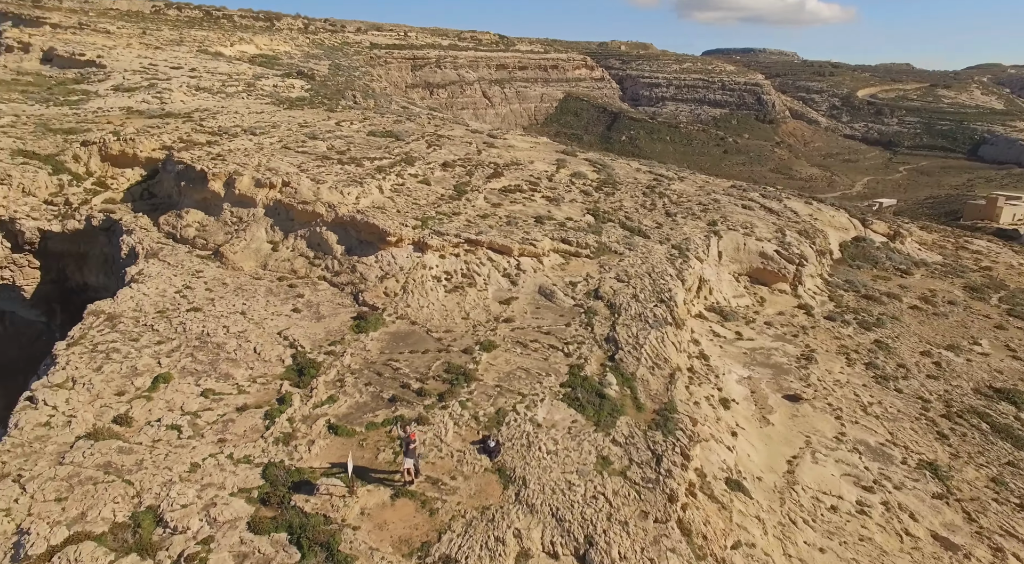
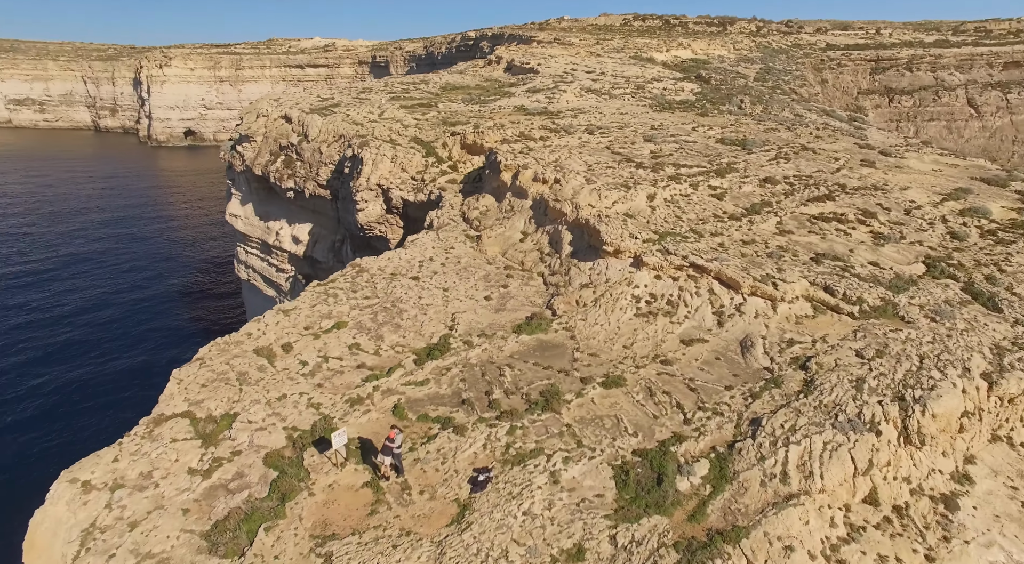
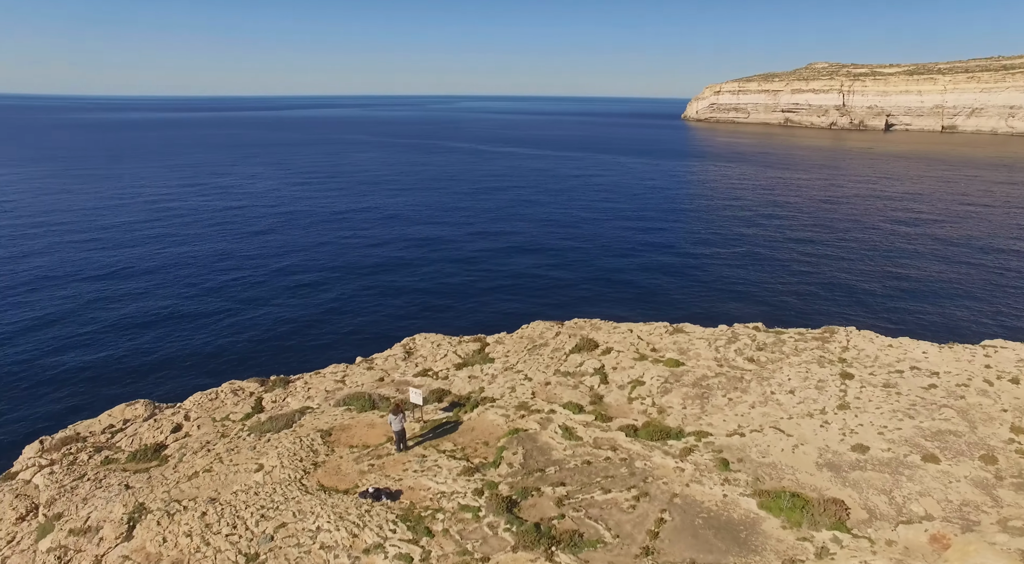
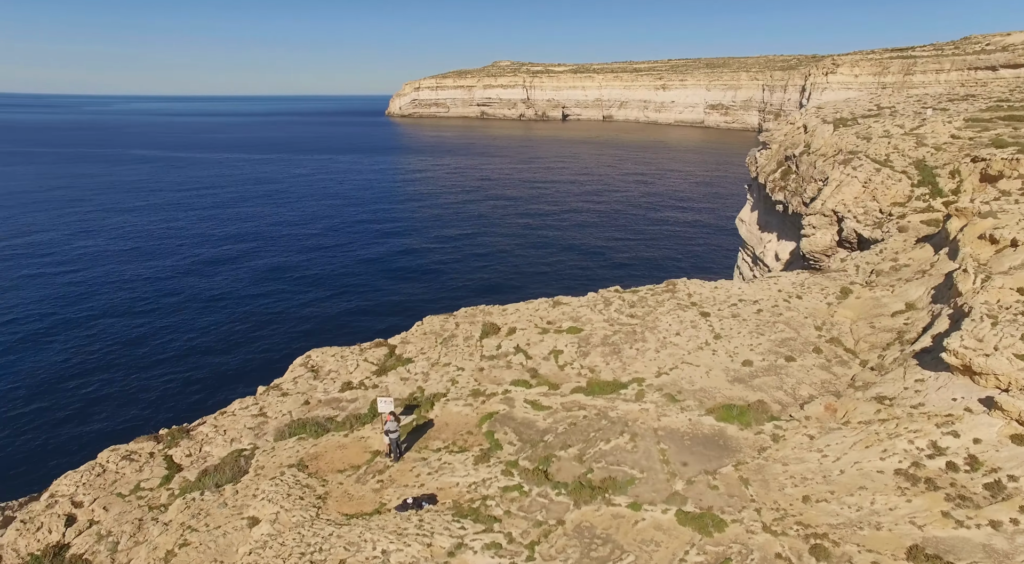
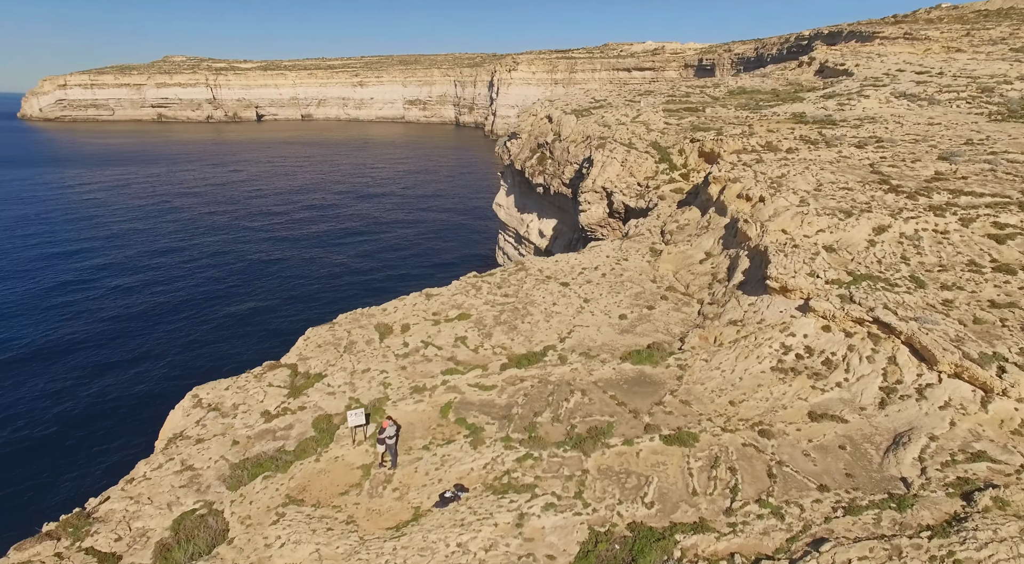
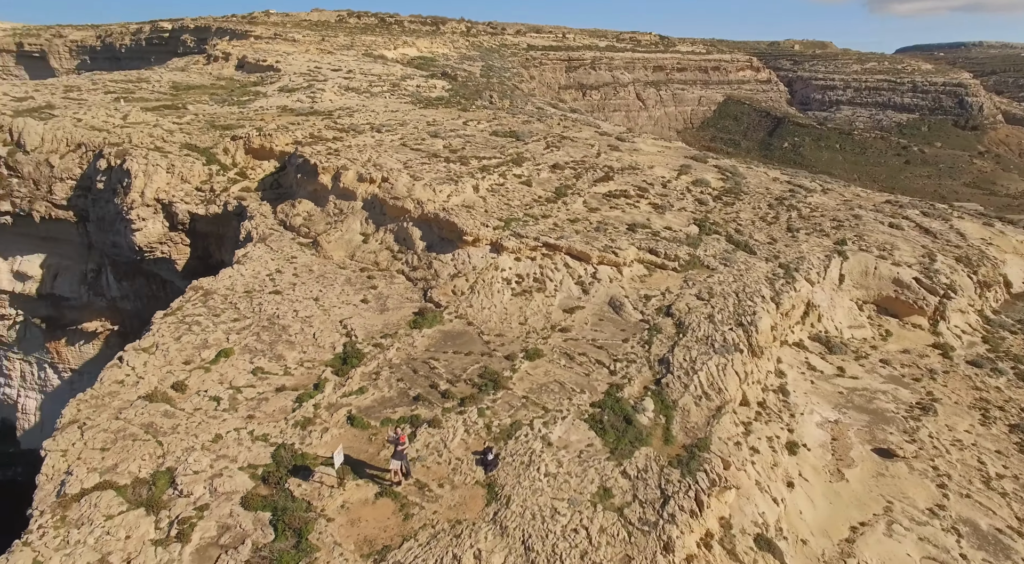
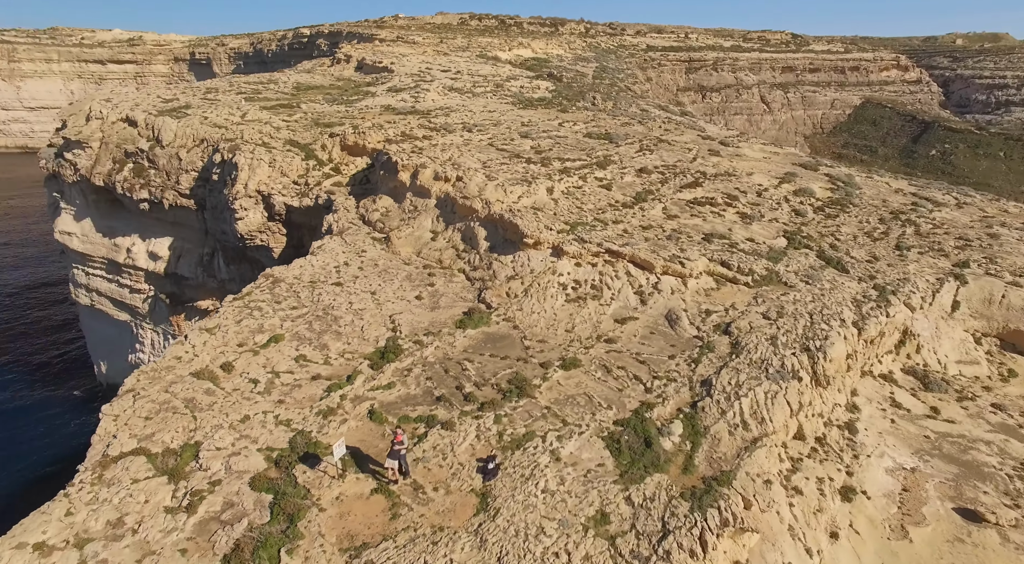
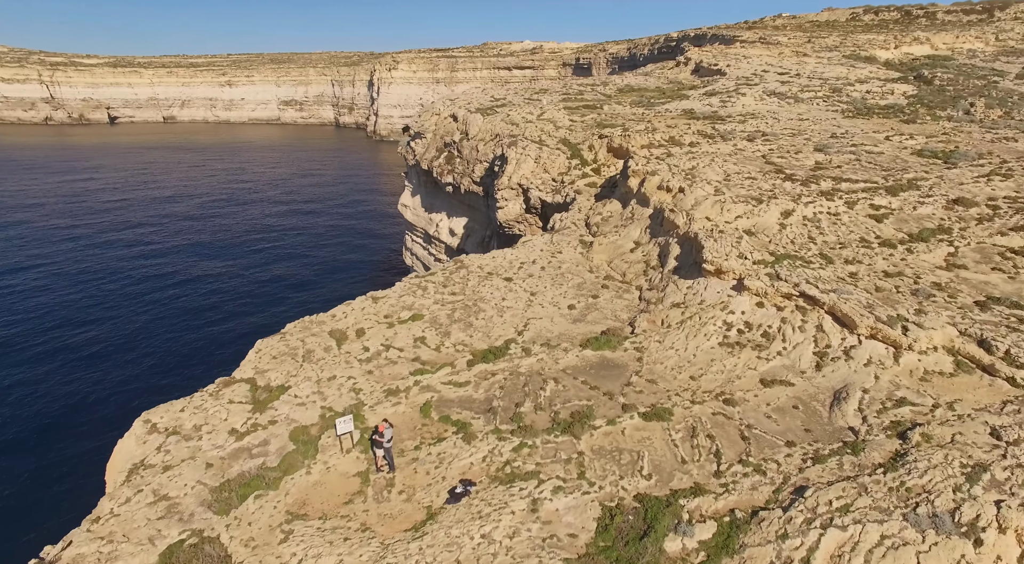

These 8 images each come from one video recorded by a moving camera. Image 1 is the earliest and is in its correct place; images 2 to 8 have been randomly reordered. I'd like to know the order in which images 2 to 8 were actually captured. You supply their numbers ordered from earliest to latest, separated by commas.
6, 7, 2, 8, 5, 4, 3
